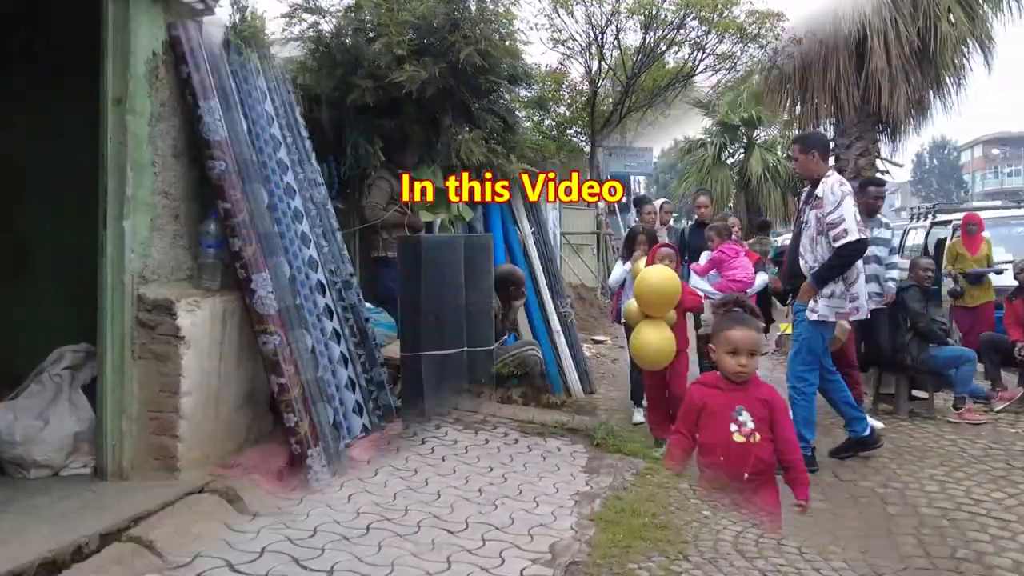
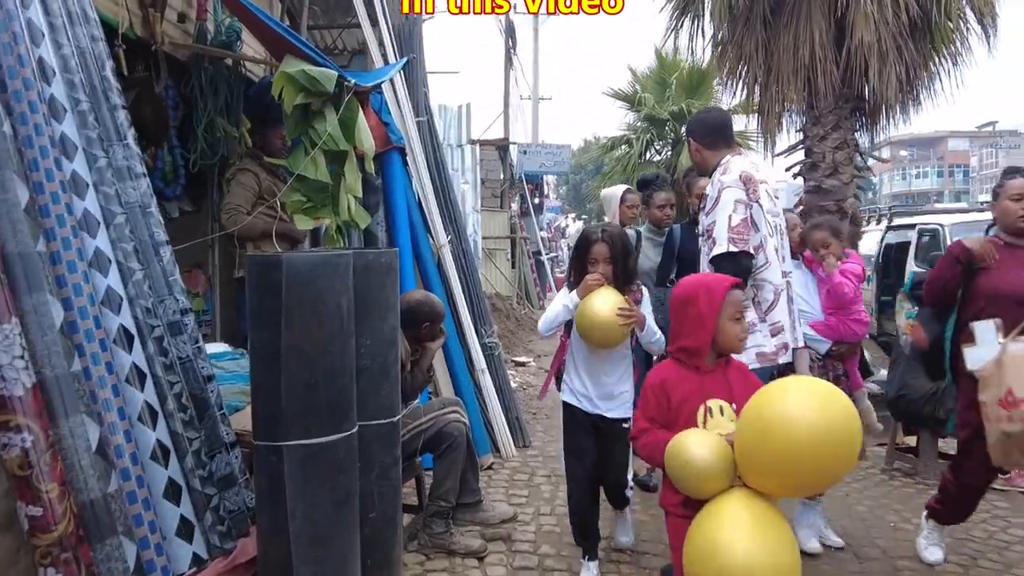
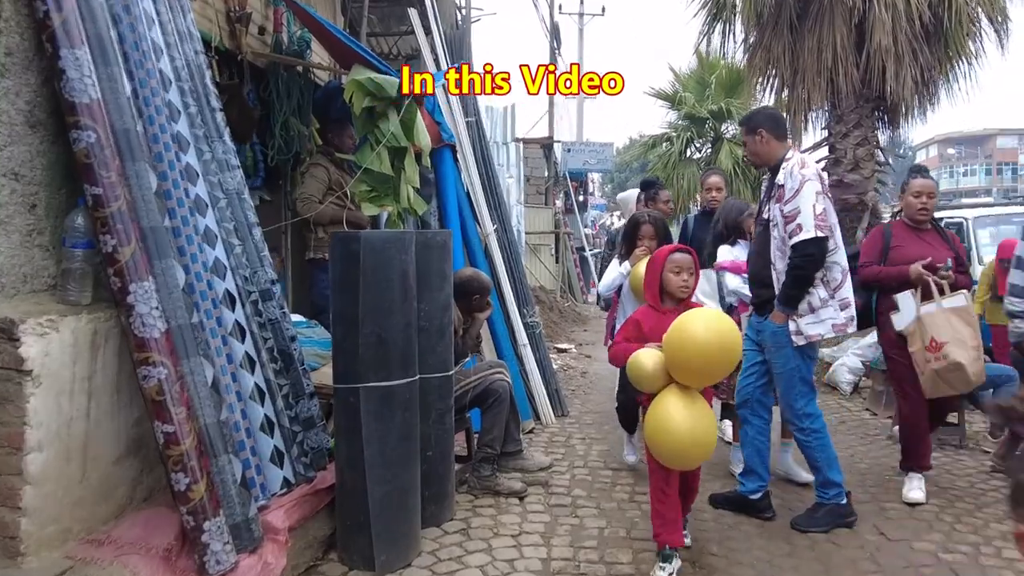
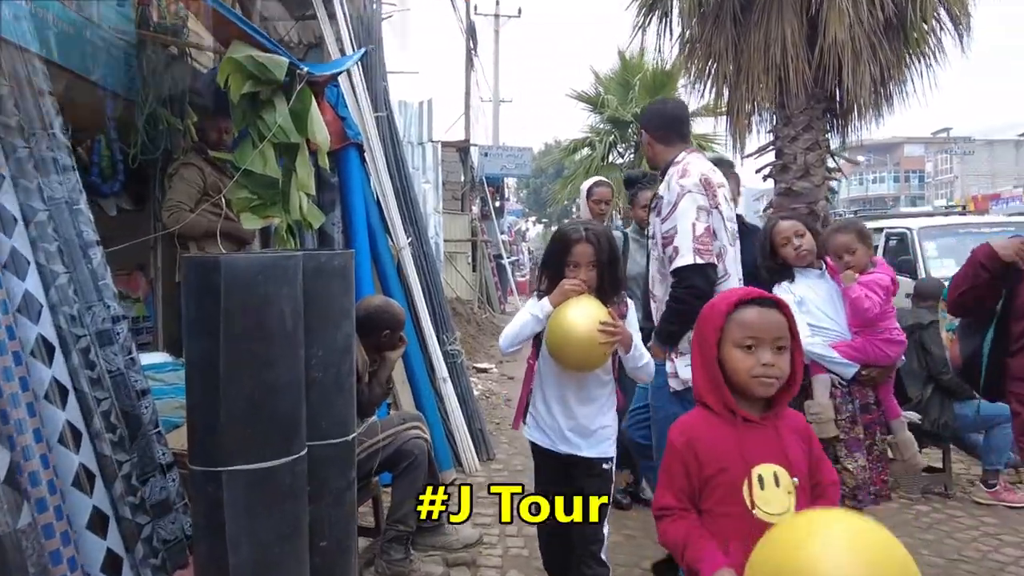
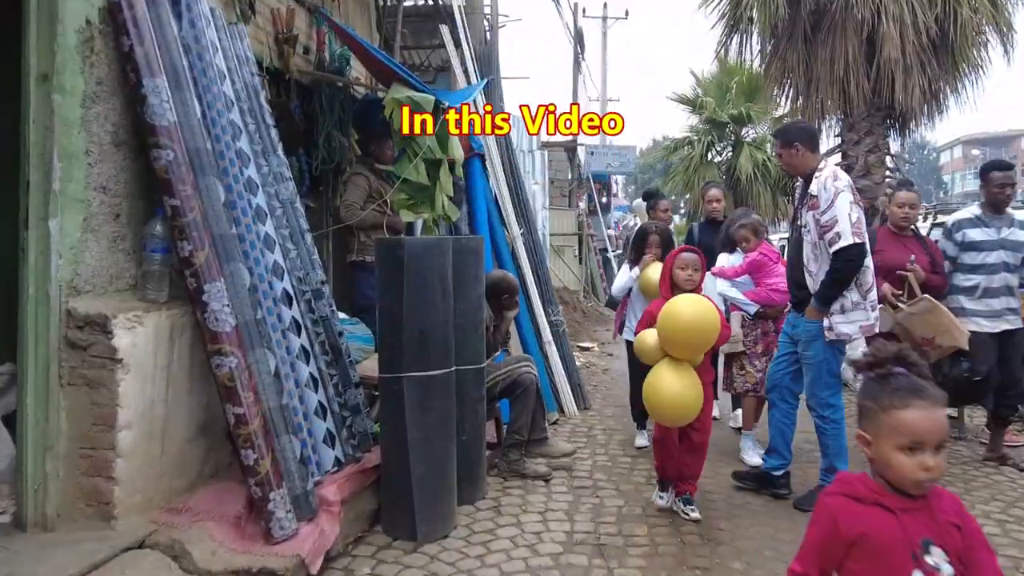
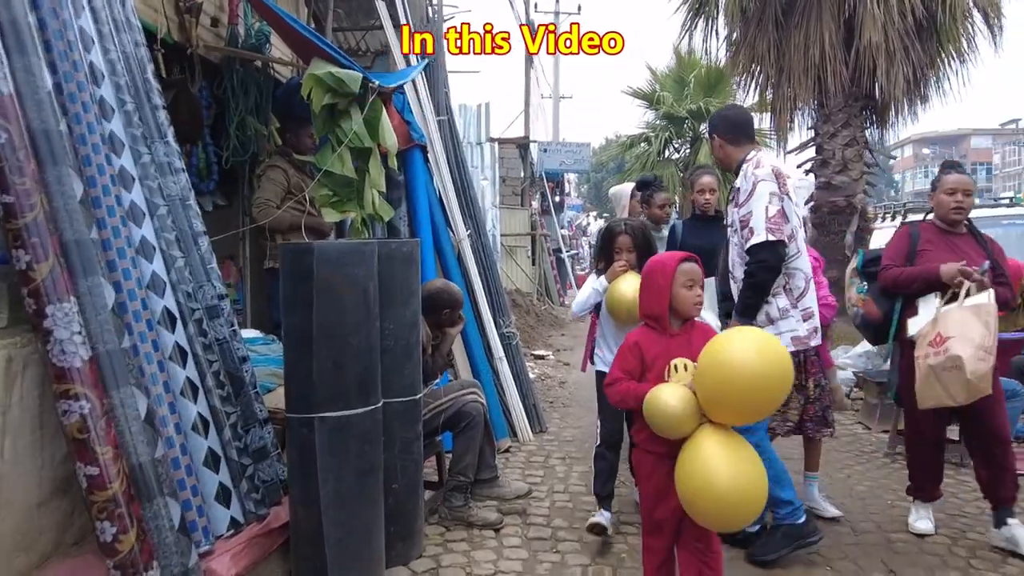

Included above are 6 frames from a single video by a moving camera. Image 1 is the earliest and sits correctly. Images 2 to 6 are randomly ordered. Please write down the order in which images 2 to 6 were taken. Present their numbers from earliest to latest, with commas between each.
5, 3, 6, 2, 4
